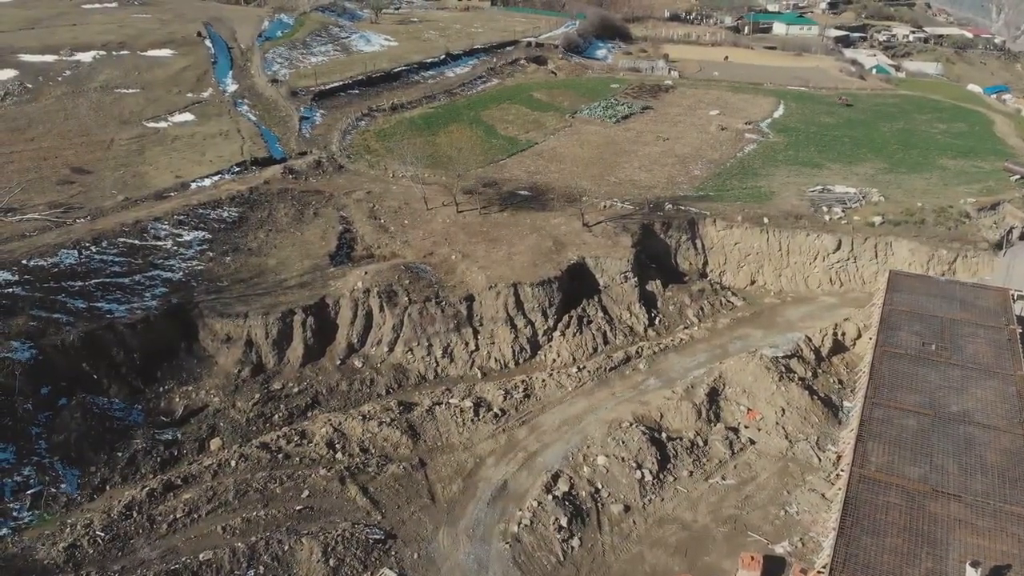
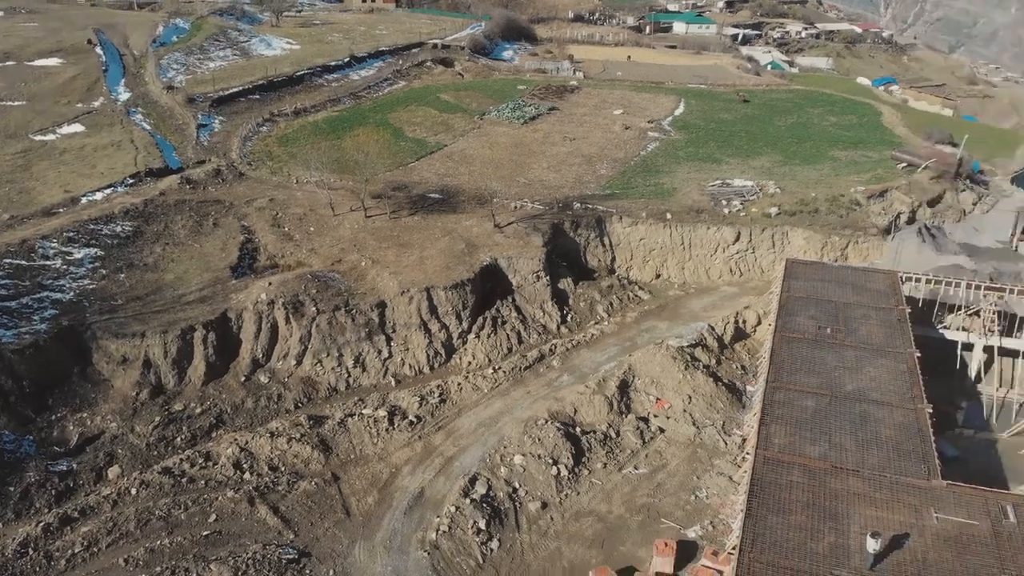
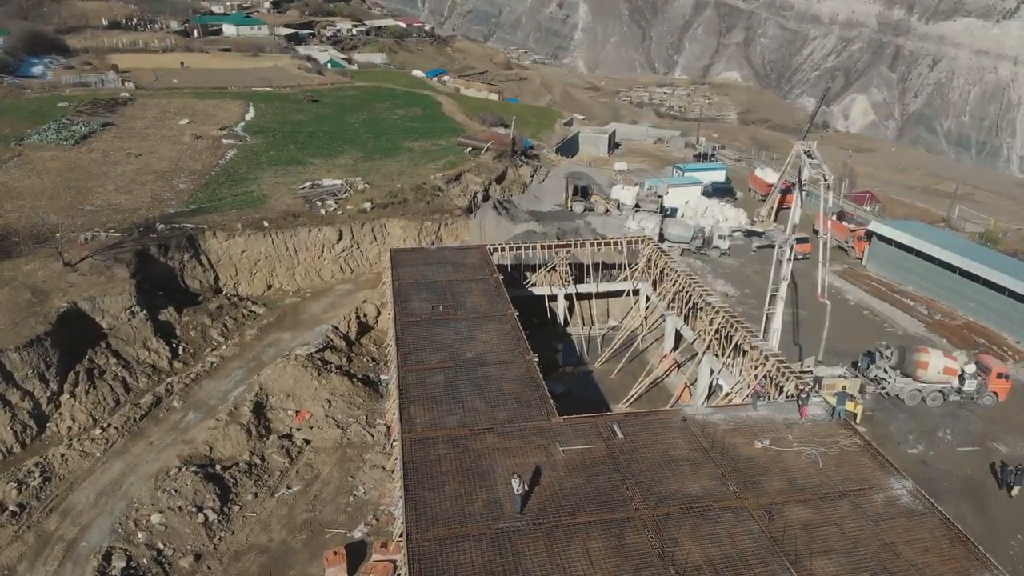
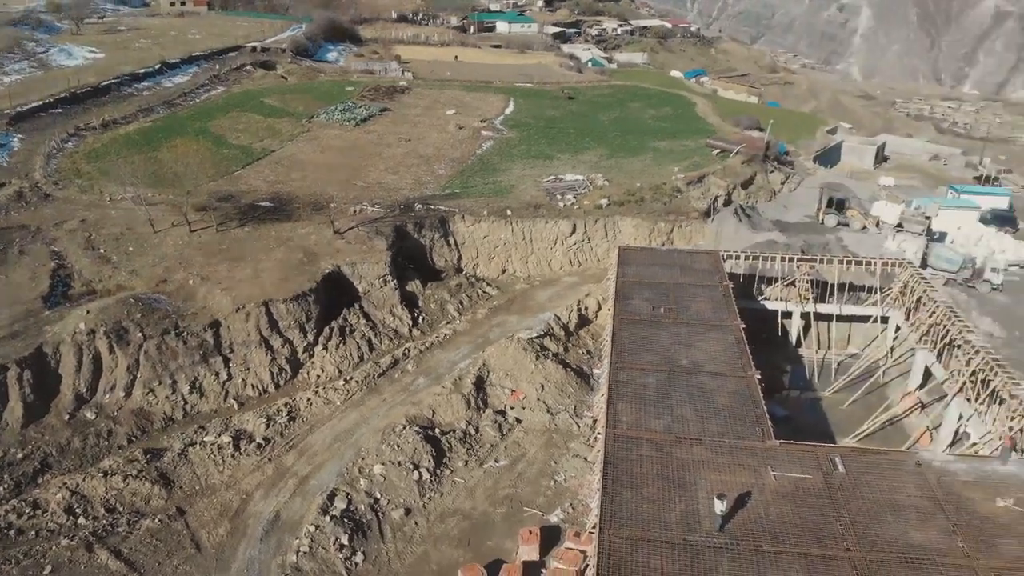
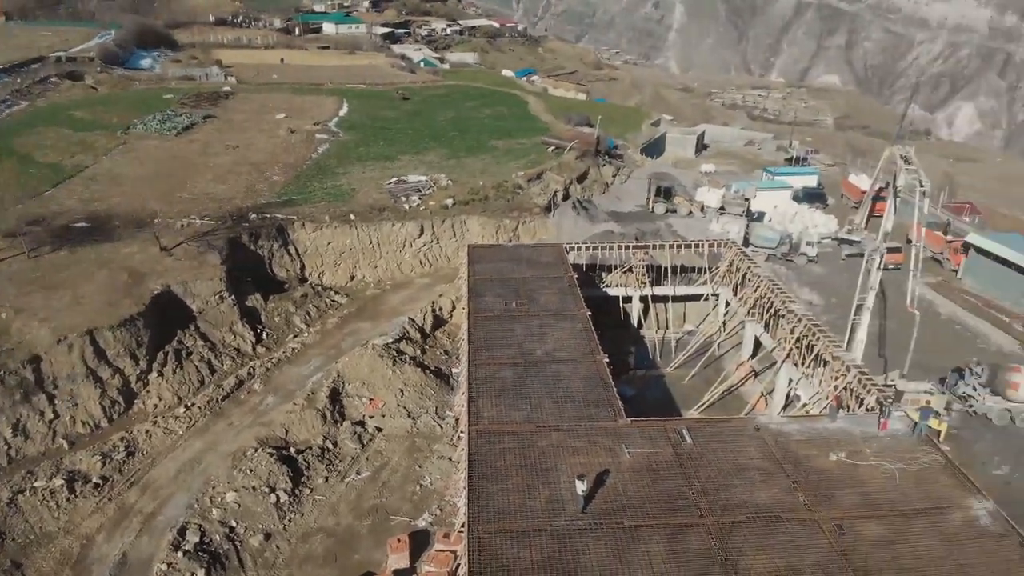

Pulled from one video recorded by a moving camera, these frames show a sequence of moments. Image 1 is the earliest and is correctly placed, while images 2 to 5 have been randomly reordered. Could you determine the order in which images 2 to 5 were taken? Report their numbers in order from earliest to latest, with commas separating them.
2, 4, 5, 3
